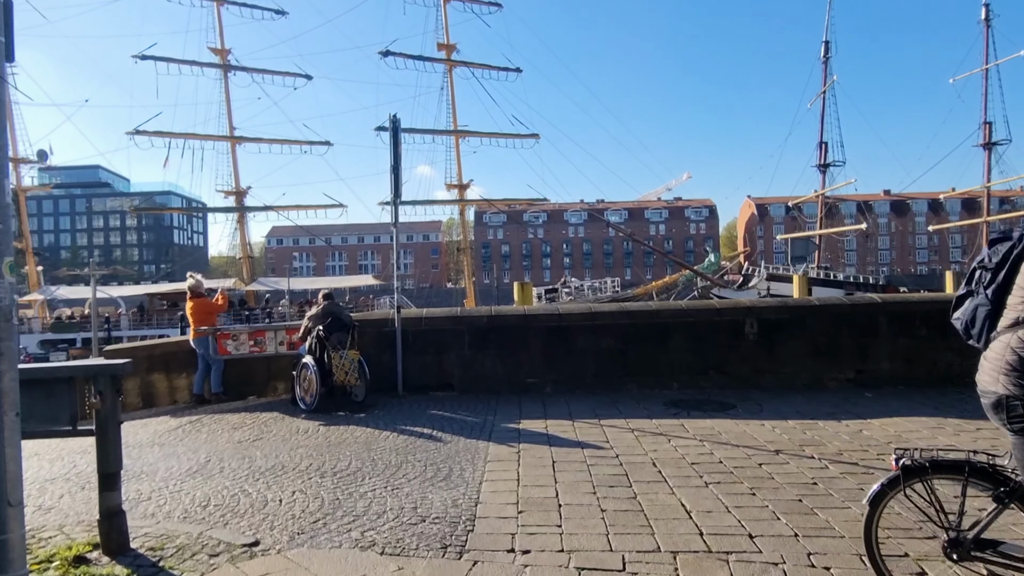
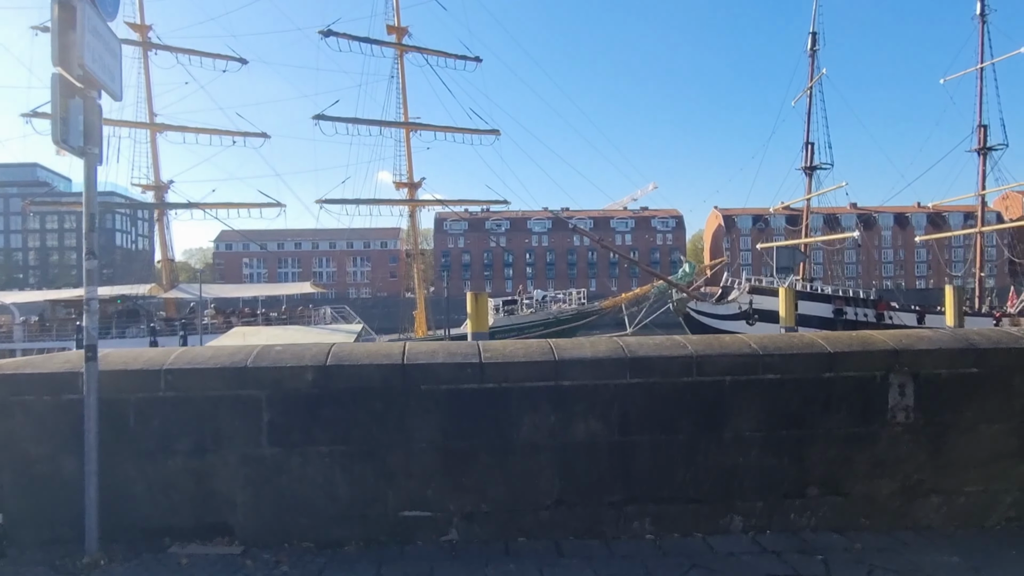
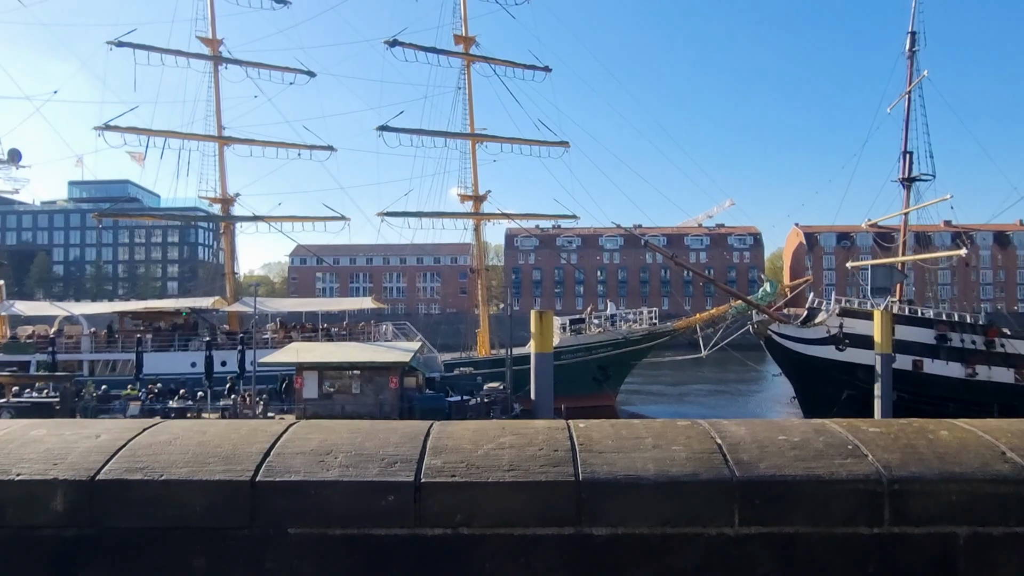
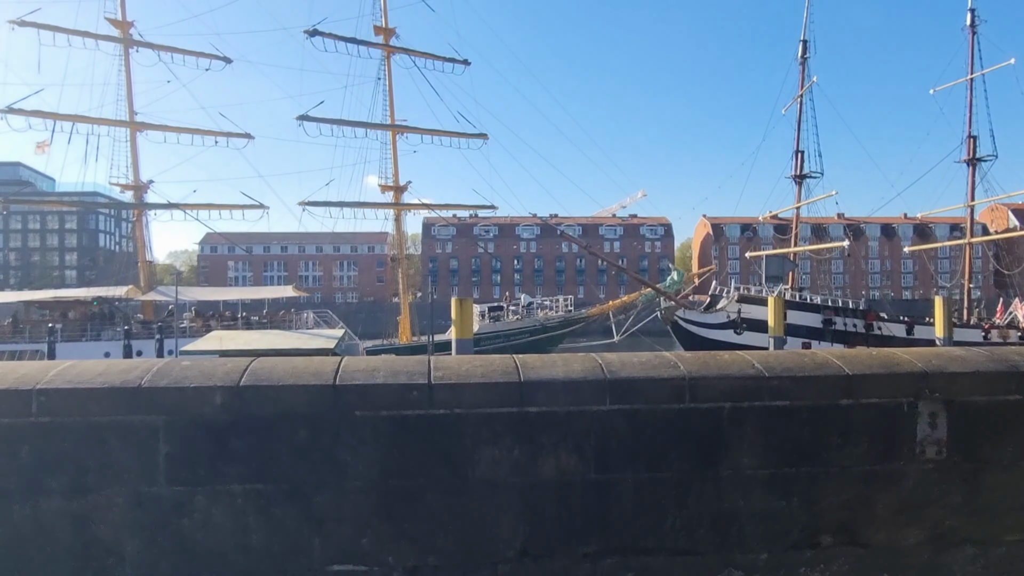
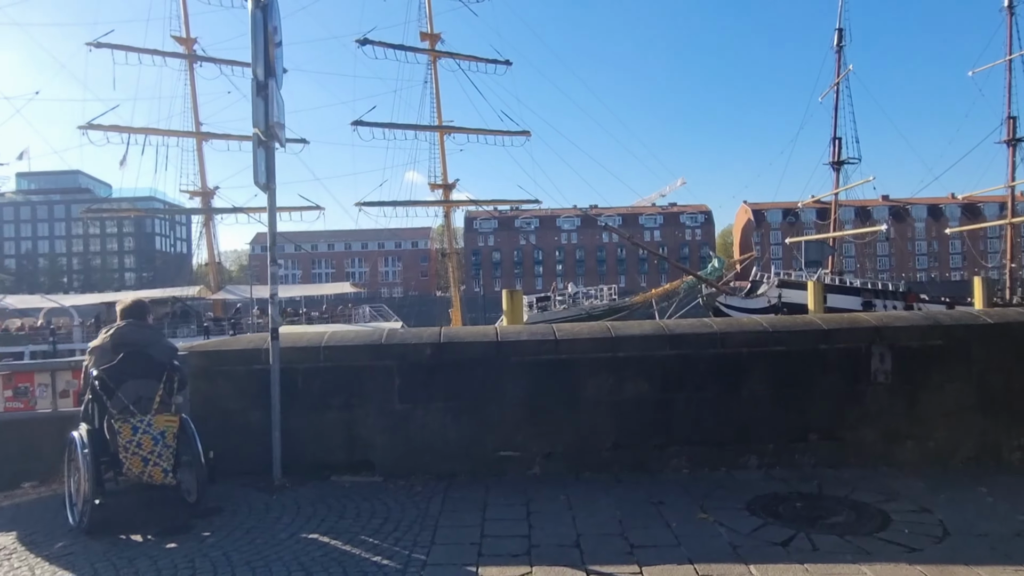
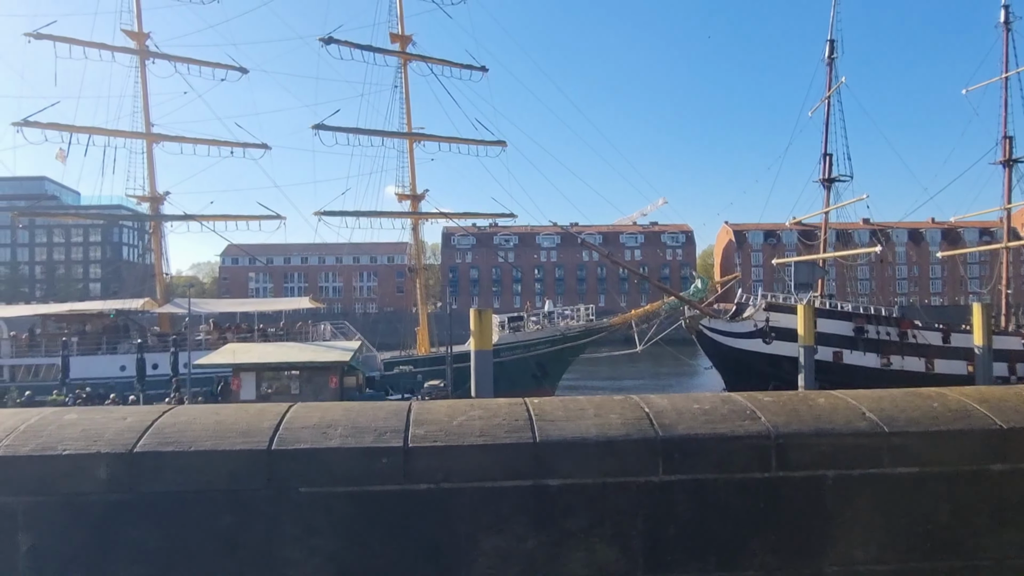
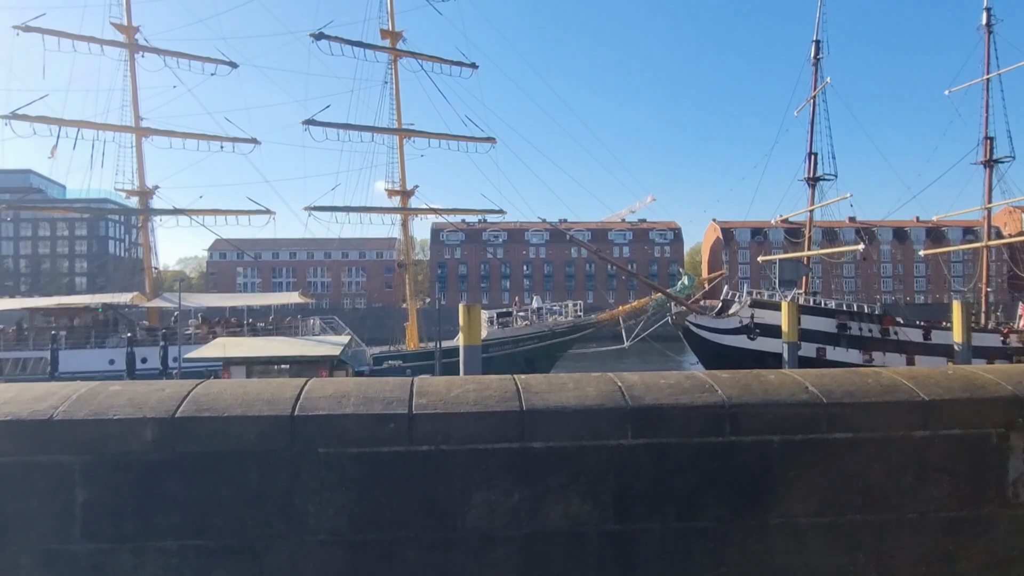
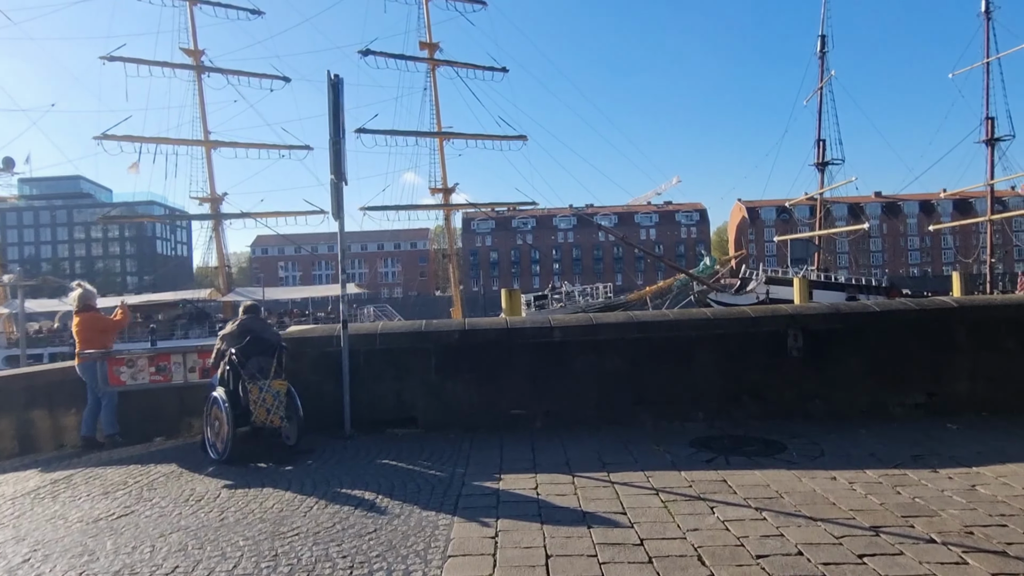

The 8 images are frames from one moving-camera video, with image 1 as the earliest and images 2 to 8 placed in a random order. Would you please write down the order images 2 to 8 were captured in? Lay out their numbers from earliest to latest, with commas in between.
8, 5, 2, 4, 7, 6, 3
